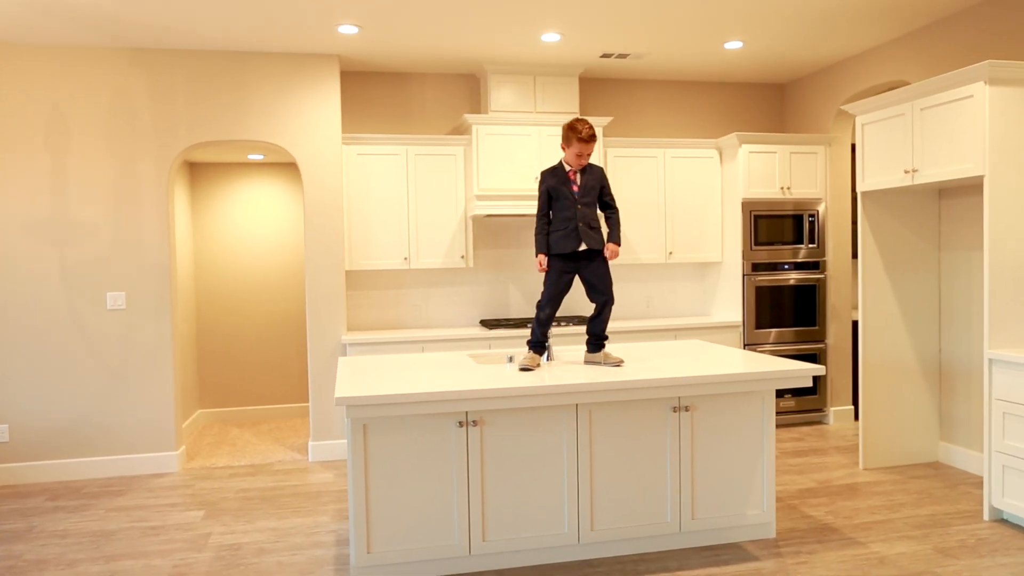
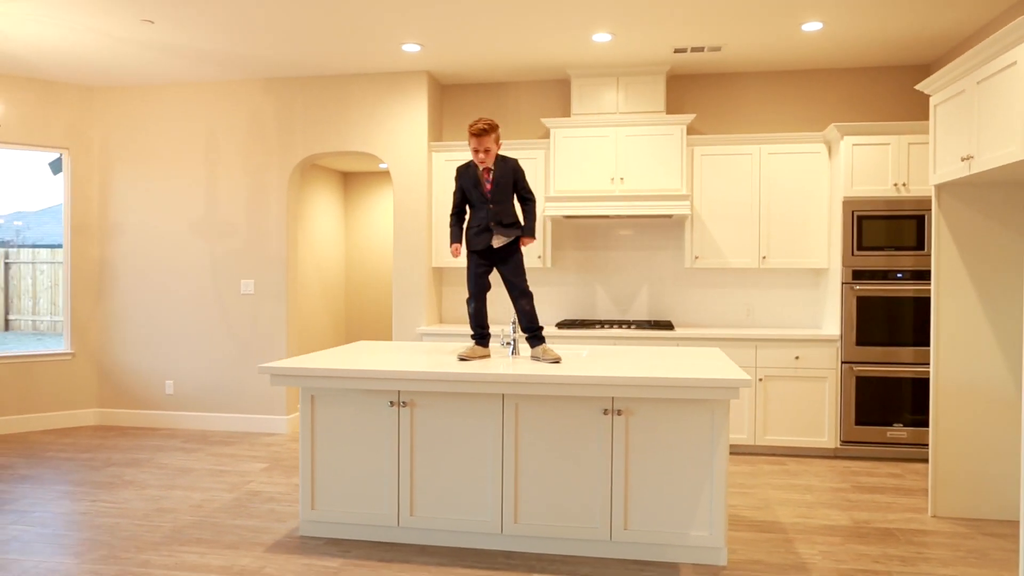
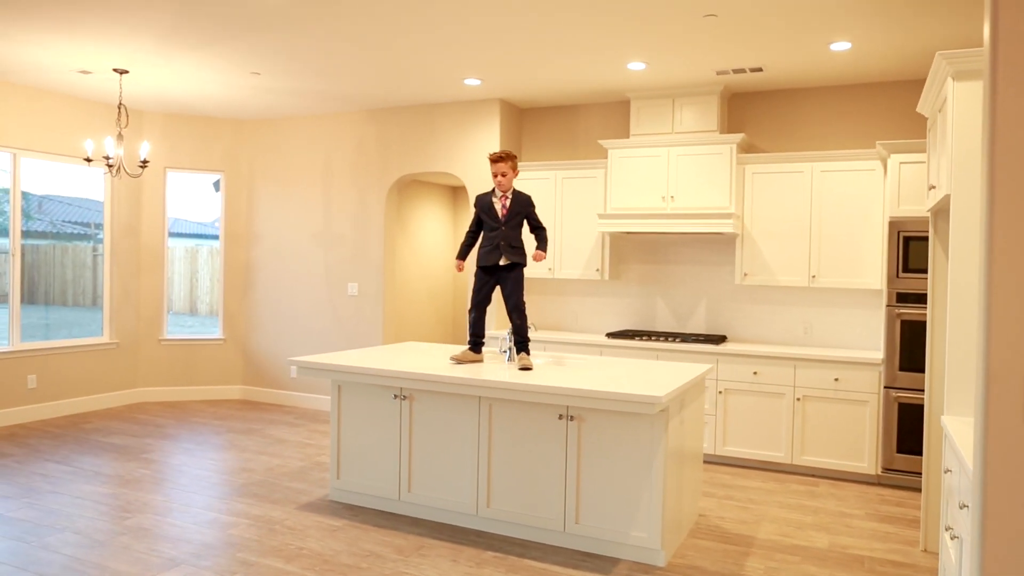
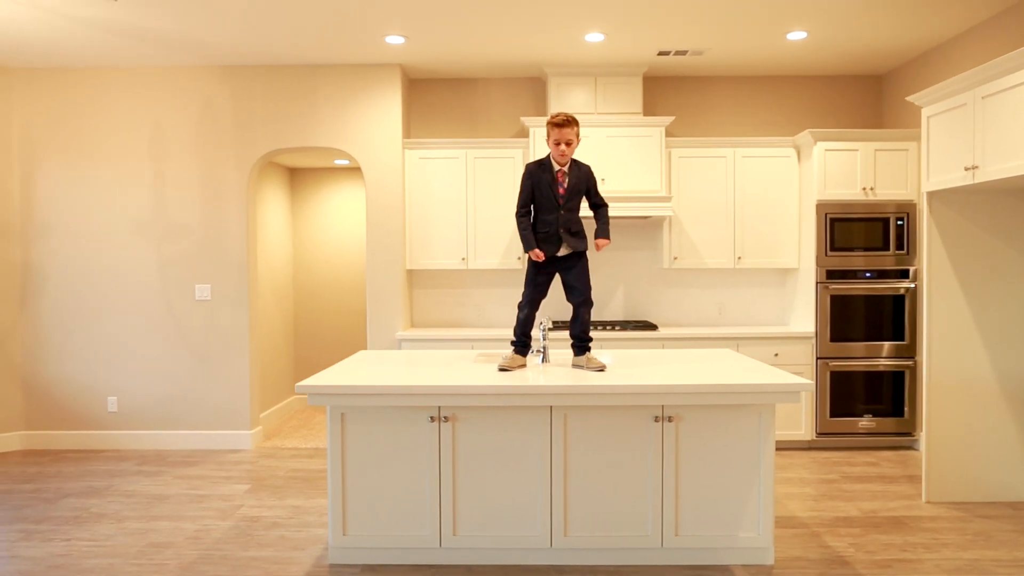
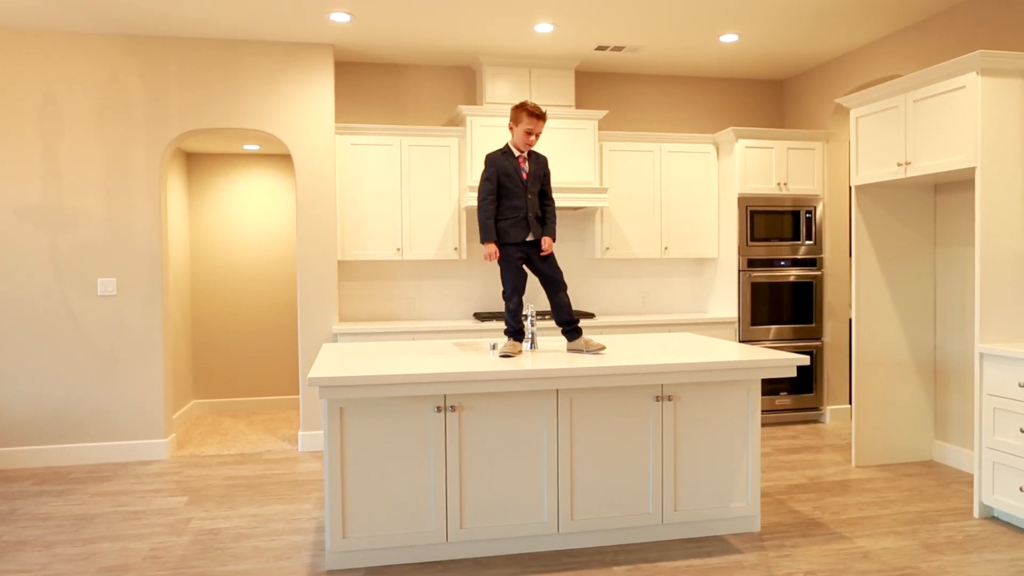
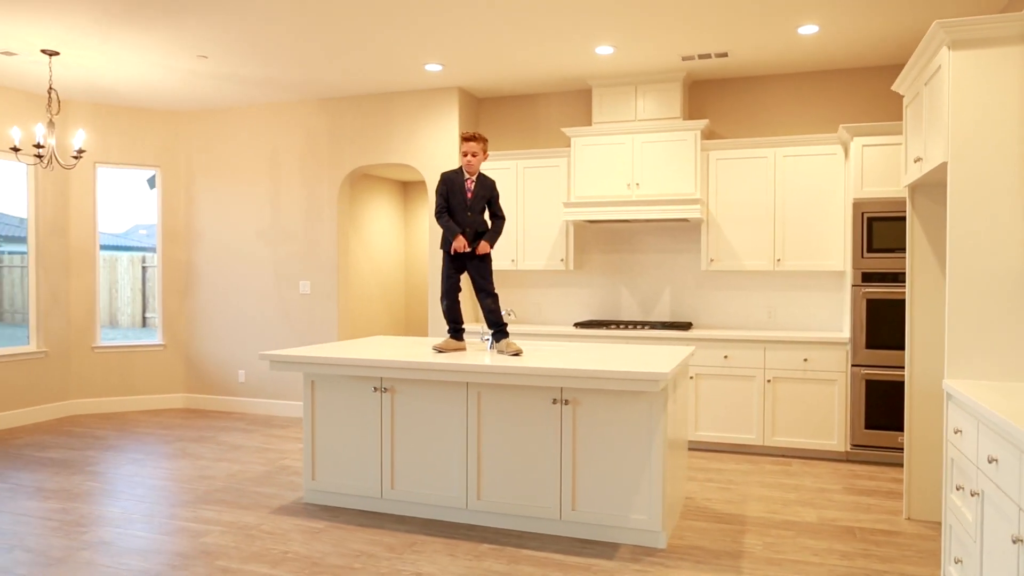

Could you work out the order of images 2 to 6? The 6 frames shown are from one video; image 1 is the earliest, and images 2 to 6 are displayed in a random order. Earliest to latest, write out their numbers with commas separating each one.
5, 4, 2, 6, 3
